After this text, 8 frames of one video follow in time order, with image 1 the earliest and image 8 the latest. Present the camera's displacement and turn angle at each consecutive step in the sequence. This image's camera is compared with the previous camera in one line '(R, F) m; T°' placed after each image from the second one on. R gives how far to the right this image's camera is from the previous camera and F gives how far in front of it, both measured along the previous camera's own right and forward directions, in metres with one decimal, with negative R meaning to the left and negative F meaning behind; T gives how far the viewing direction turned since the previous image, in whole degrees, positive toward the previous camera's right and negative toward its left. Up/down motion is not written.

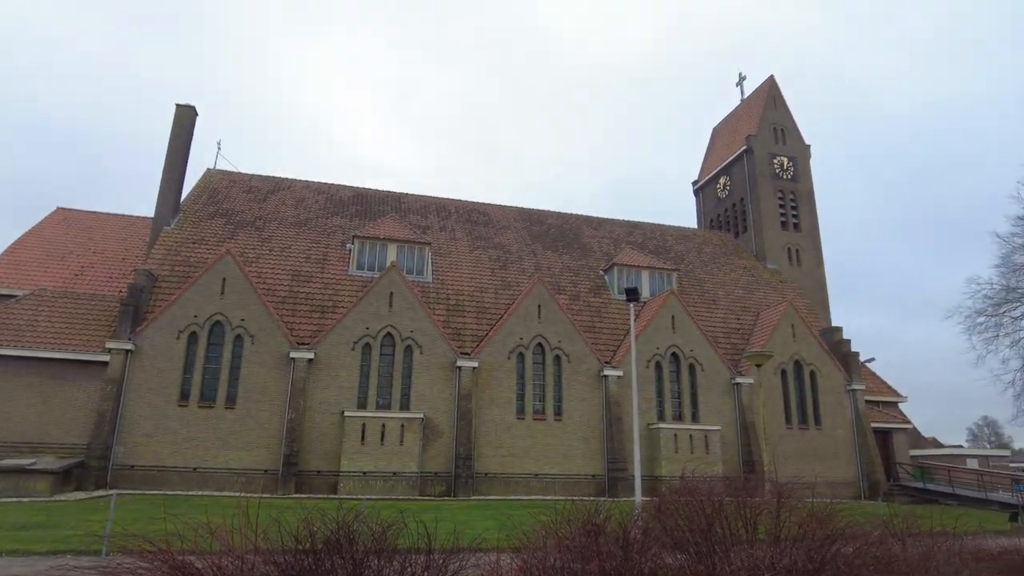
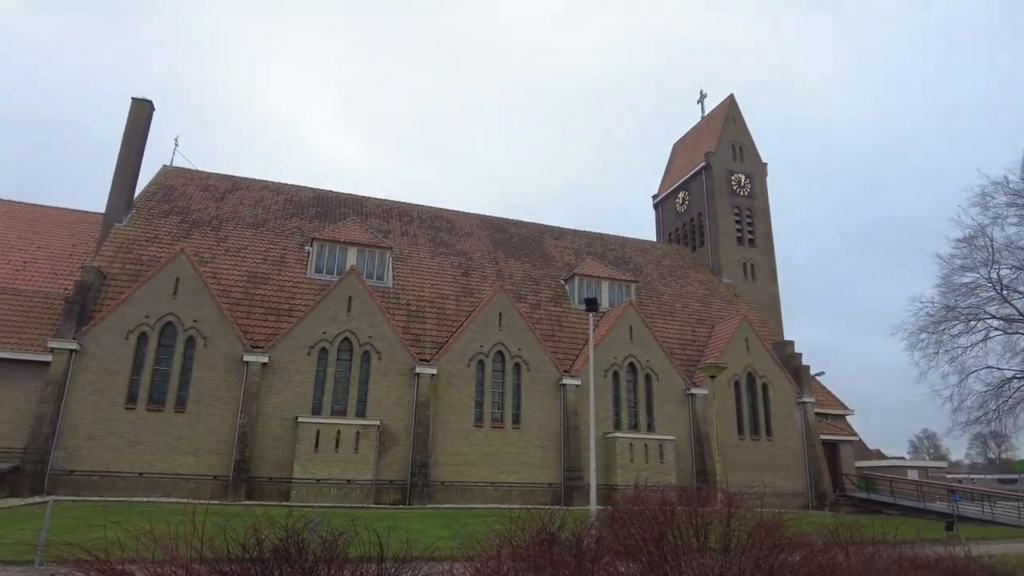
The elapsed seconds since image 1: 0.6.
(+2.5, +1.1) m; -1°
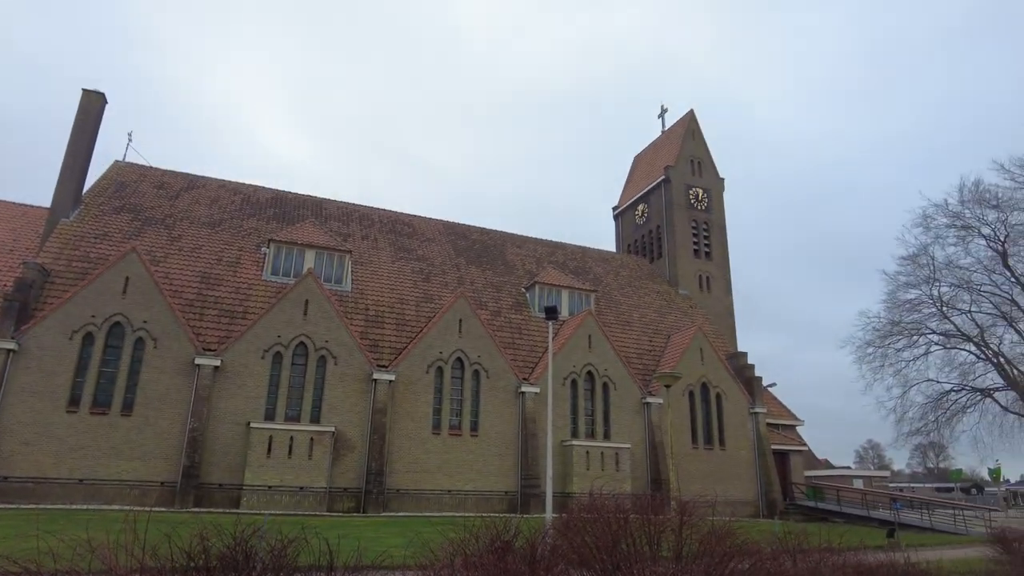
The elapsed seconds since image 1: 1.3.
(+0.5, 0.0) m; +3°
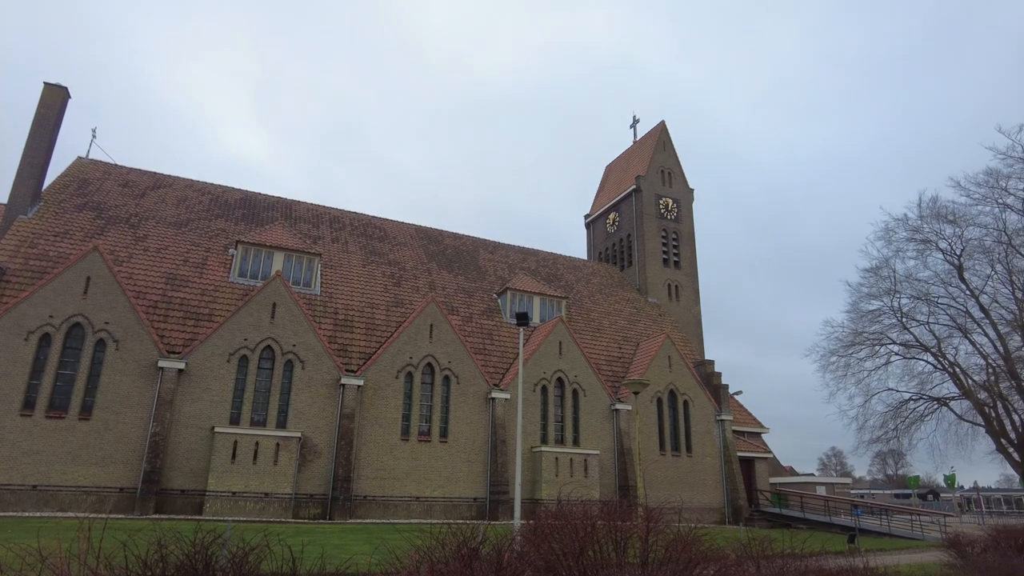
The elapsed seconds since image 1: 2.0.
(+0.4, 0.0) m; +2°
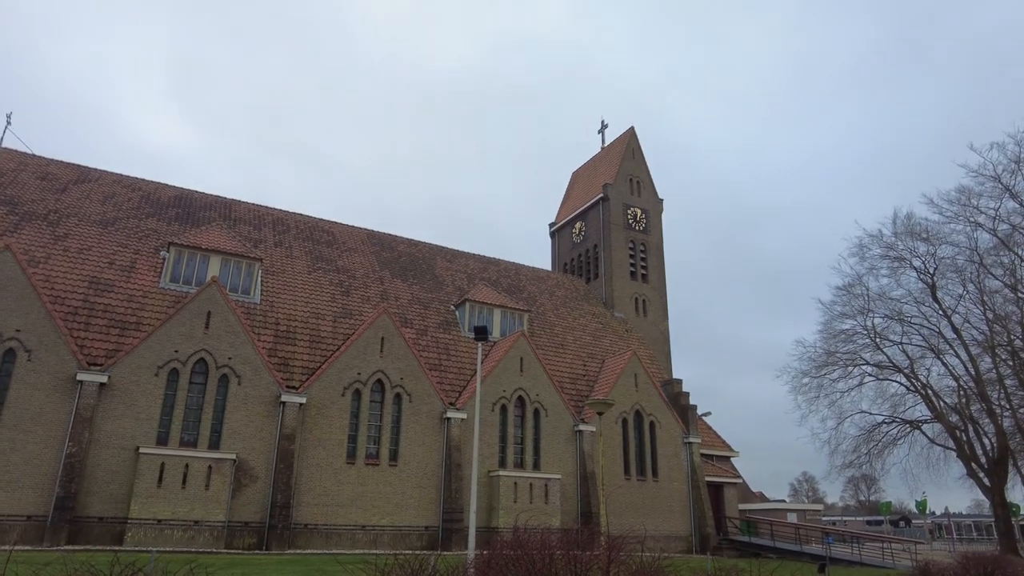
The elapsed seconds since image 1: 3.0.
(+0.6, +1.8) m; +3°
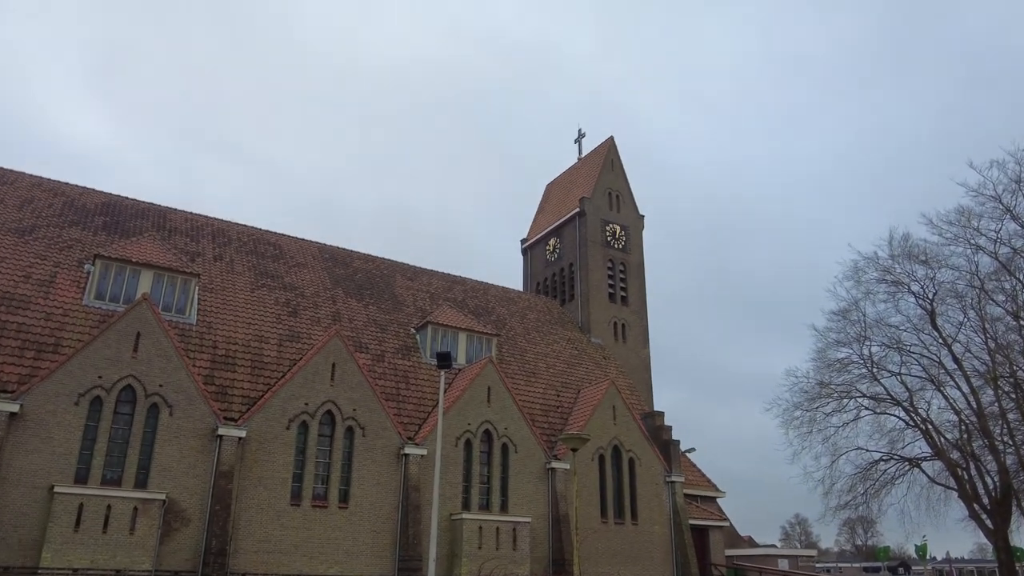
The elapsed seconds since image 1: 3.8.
(+0.7, +2.3) m; +2°
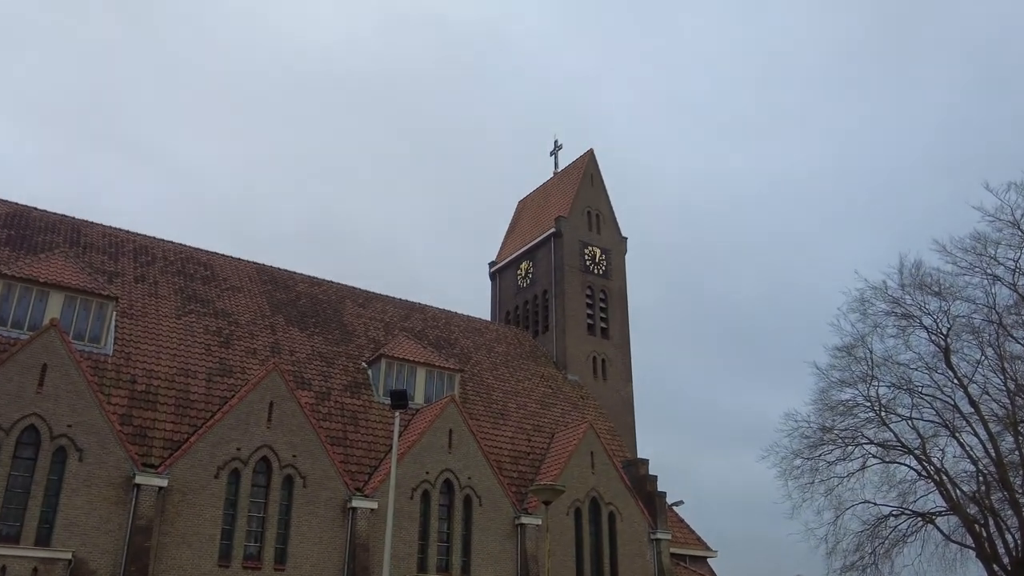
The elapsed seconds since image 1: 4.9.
(+0.8, +2.7) m; +1°
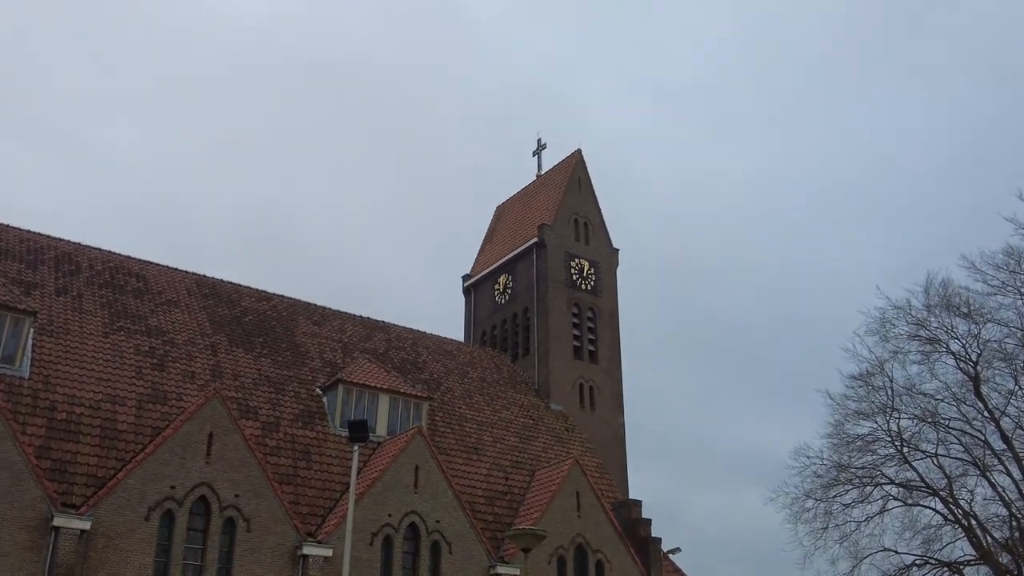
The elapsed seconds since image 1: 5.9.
(+0.6, +2.4) m; 0°
